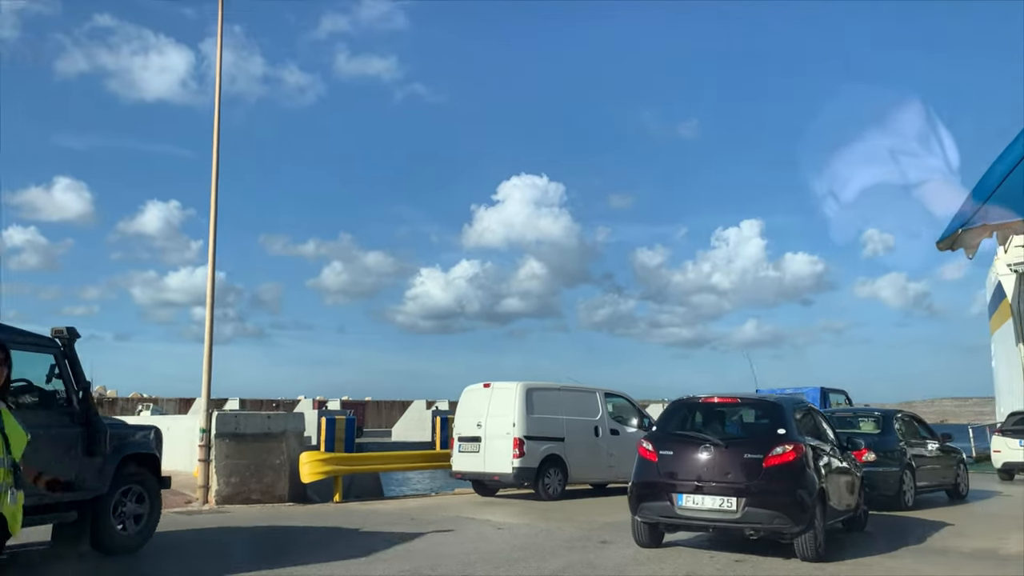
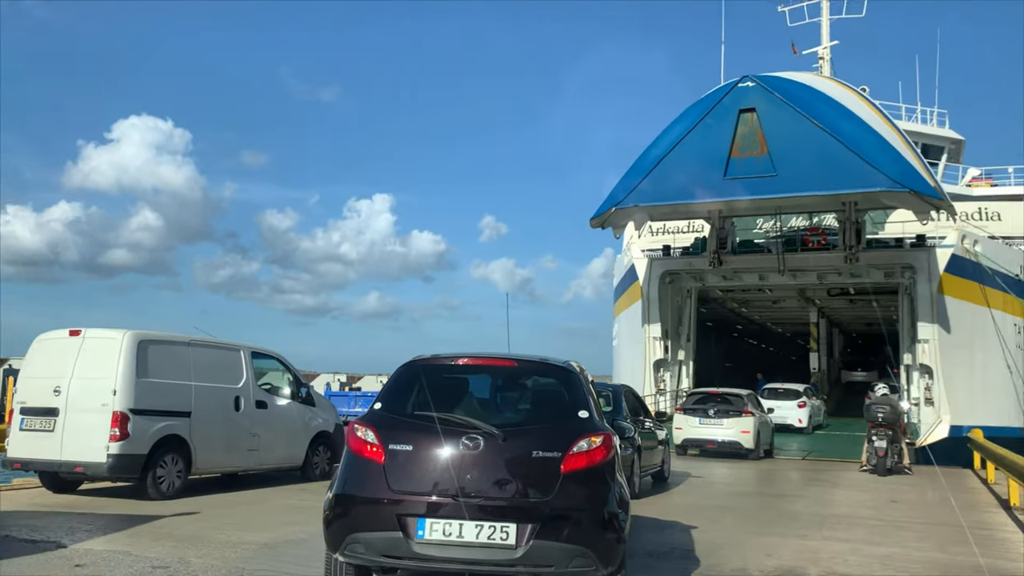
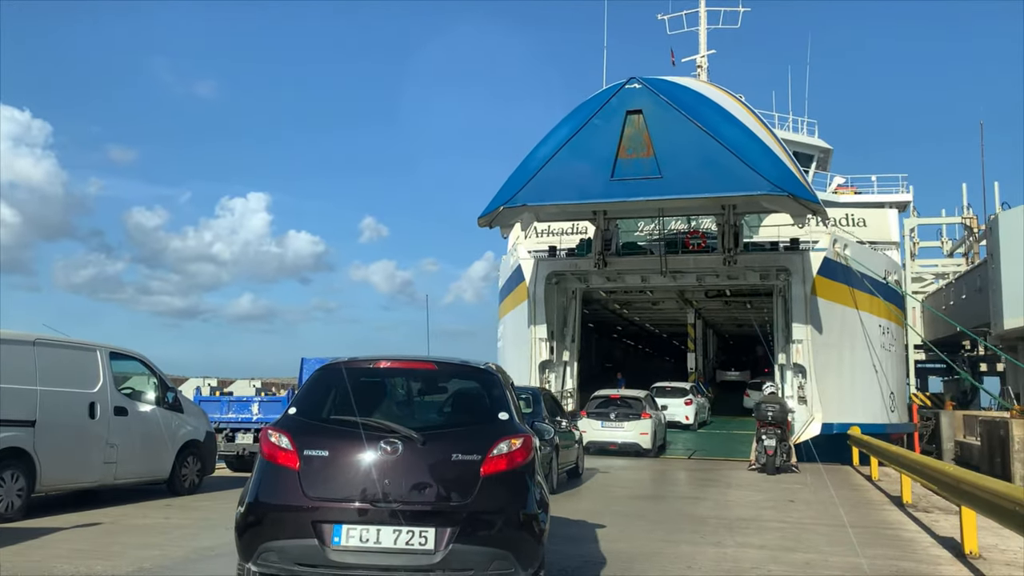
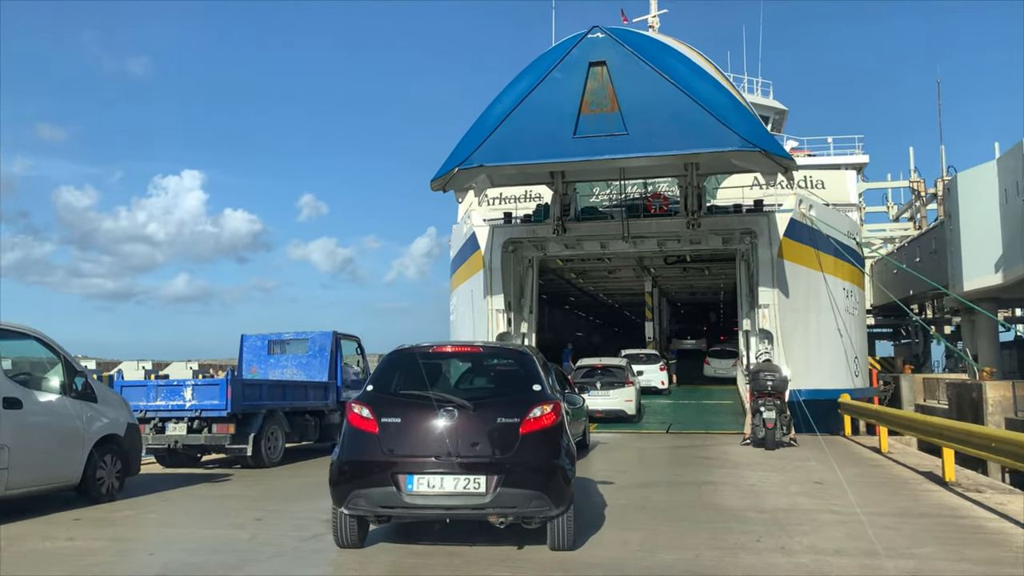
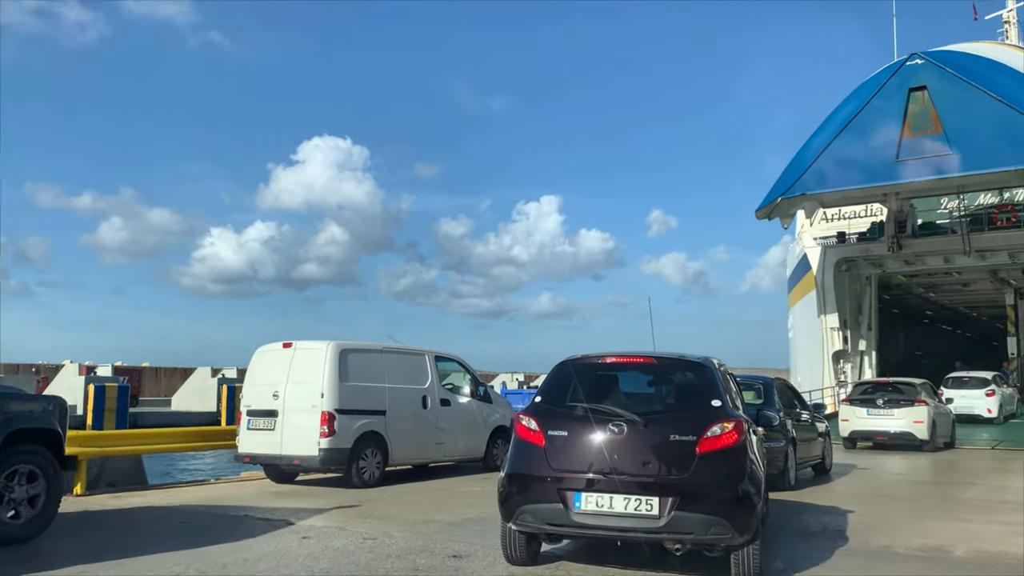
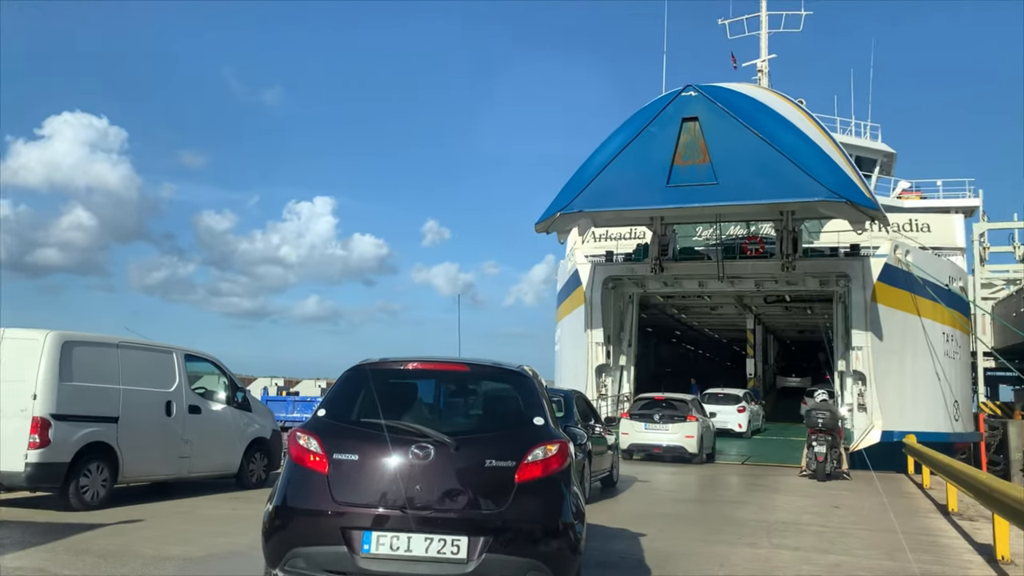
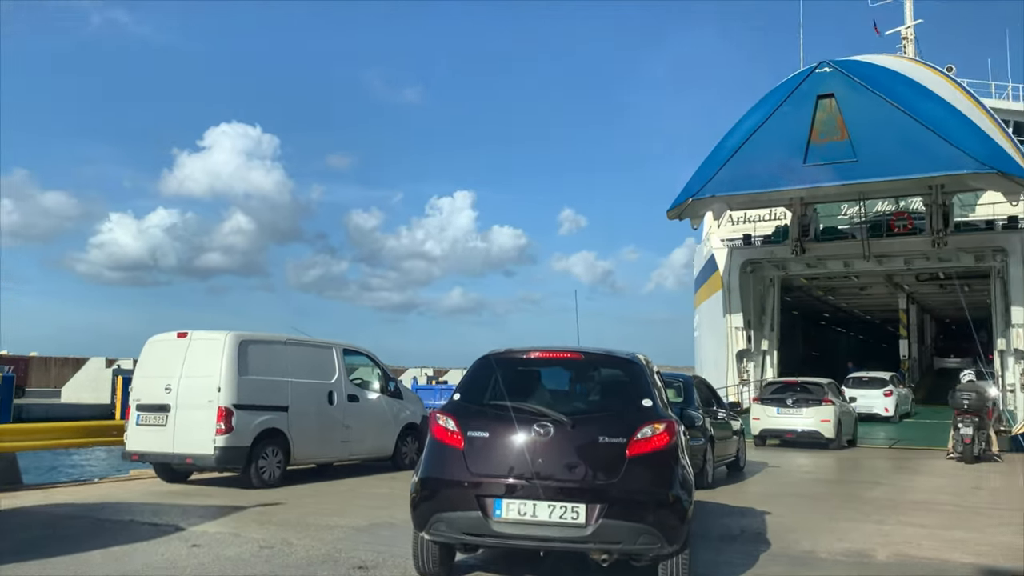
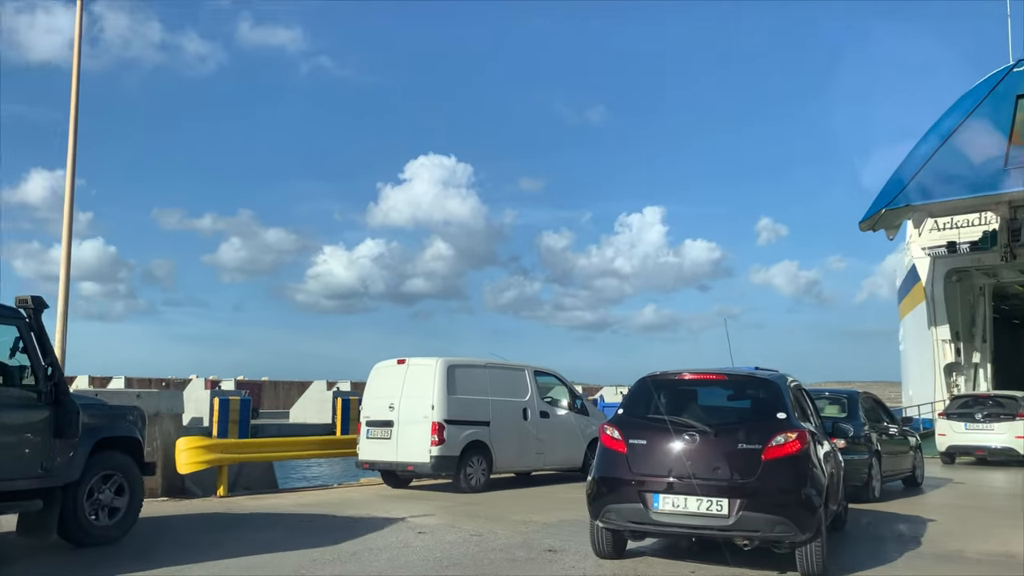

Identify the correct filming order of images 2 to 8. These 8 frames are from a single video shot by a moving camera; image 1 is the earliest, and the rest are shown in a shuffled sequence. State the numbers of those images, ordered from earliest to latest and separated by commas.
8, 5, 7, 2, 6, 3, 4
